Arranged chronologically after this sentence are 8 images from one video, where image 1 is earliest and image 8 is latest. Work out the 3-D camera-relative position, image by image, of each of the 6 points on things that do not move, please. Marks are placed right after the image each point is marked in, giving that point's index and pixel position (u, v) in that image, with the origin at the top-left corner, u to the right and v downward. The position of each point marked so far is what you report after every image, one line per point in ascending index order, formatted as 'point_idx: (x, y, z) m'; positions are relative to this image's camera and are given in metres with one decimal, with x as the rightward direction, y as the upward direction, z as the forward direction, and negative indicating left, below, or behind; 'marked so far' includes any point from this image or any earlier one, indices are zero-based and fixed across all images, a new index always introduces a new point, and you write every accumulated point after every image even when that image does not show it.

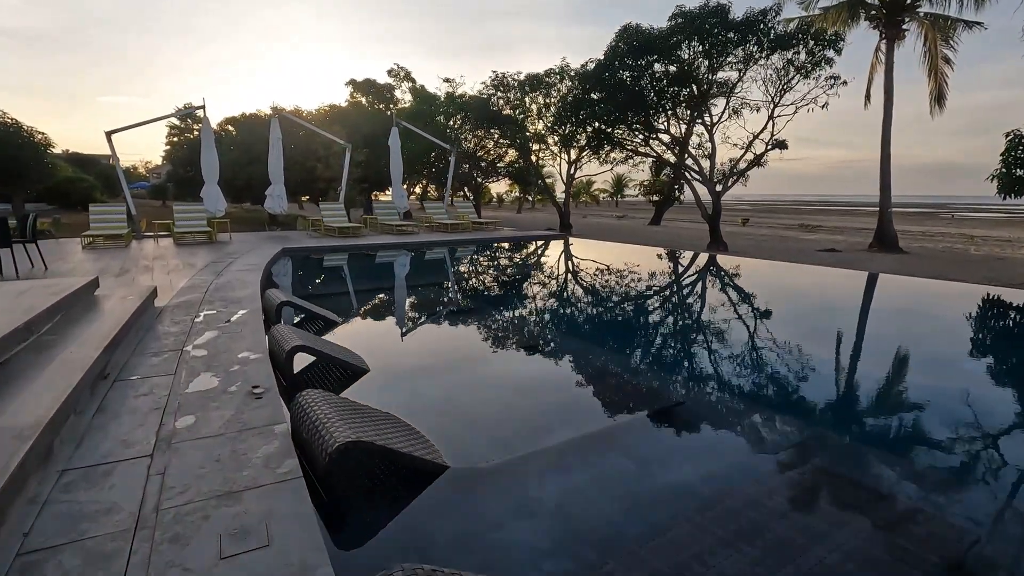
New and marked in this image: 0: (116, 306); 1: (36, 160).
0: (-2.8, -0.1, +3.8) m
1: (-13.5, +3.6, +14.9) m
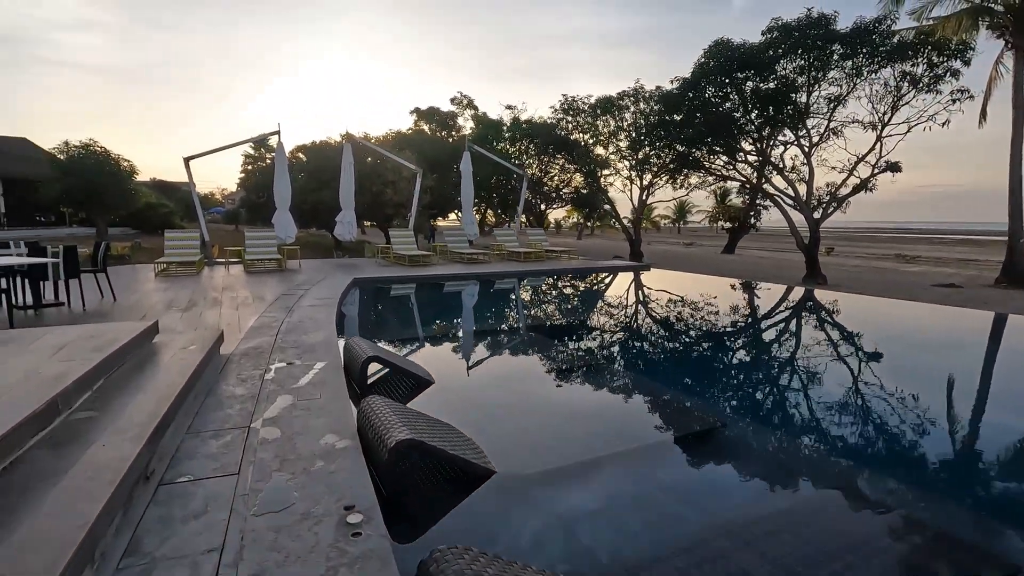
0: (-2.0, -0.4, +3.2) m
1: (-11.4, +2.9, +15.4) m
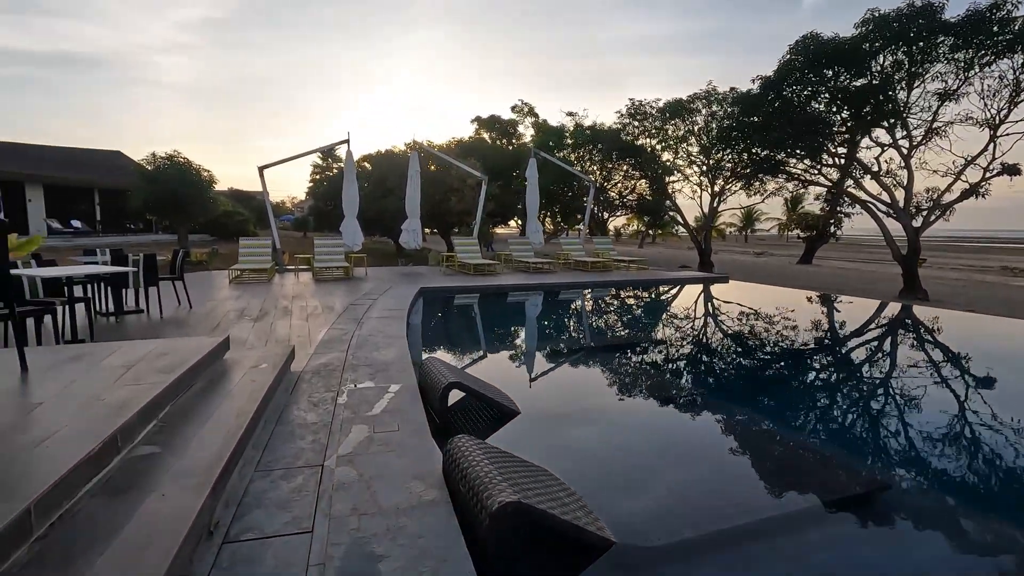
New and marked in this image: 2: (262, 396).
0: (-1.5, -0.5, +2.9) m
1: (-9.5, +2.8, +16.1) m
2: (-1.2, -0.5, +2.6) m
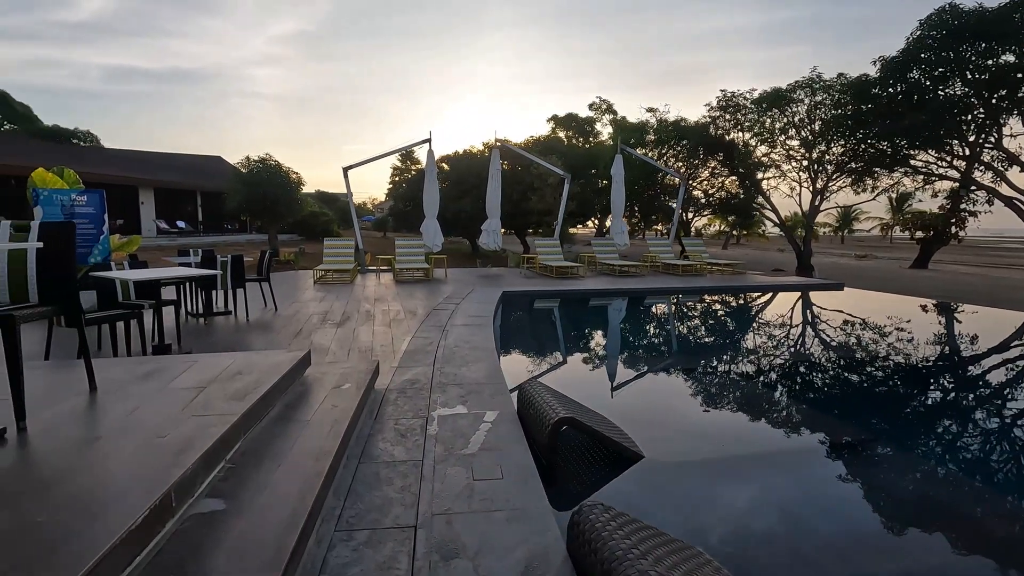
0: (-0.9, -0.5, +2.6) m
1: (-7.1, +2.8, +16.7) m
2: (-0.7, -0.6, +2.3) m
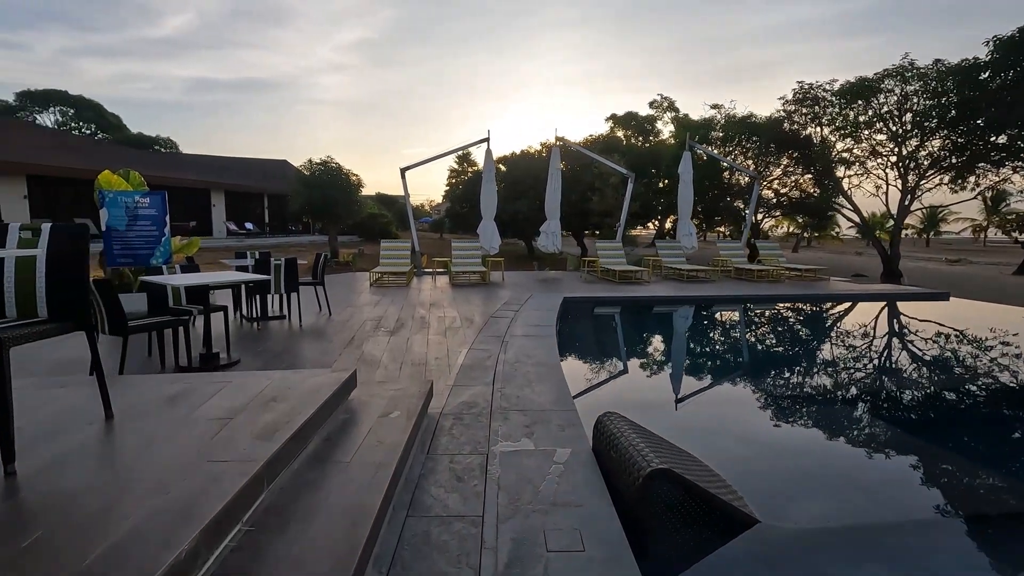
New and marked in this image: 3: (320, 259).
0: (-0.6, -0.6, +2.2) m
1: (-5.3, +2.8, +16.9) m
2: (-0.4, -0.6, +1.9) m
3: (-2.2, +0.3, +6.1) m
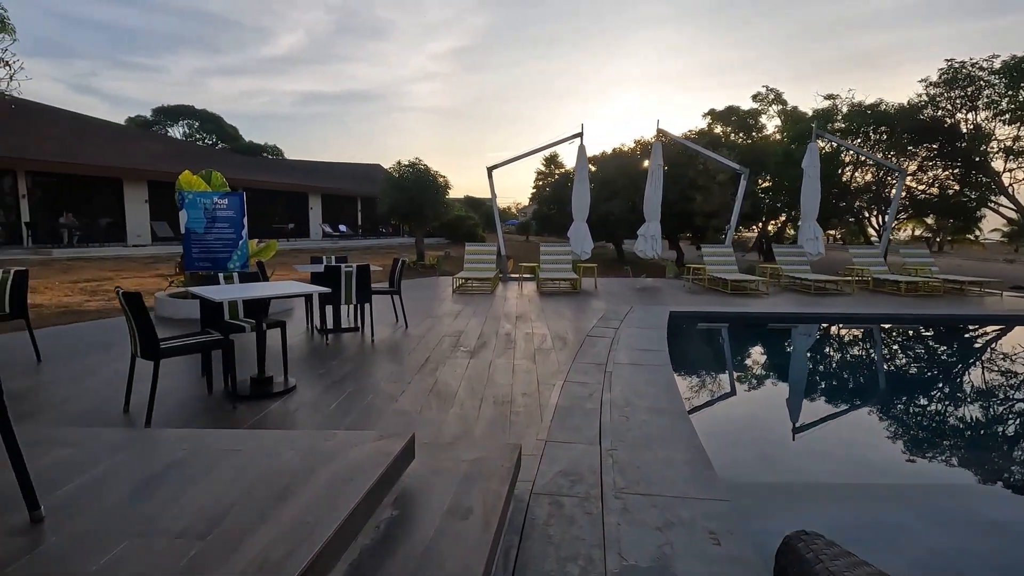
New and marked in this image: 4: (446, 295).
0: (-0.2, -0.7, +1.4) m
1: (-2.5, +2.7, +16.6) m
2: (-0.1, -0.7, +1.1) m
3: (-1.2, +0.2, +5.6) m
4: (-1.0, -0.1, +8.1) m
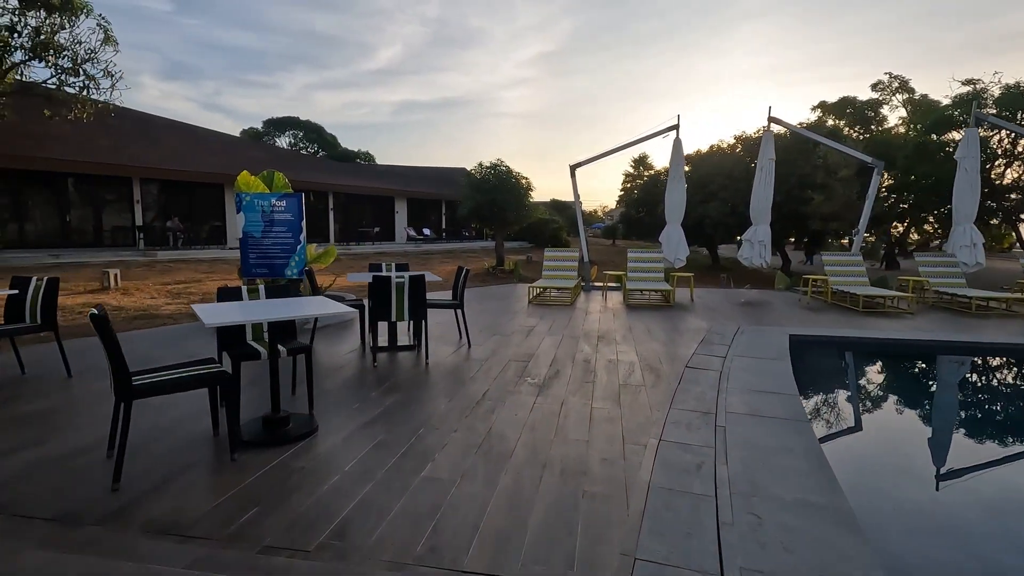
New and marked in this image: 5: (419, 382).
0: (-0.2, -0.8, +0.6) m
1: (0.0, +2.5, +16.0) m
2: (-0.1, -0.8, +0.2) m
3: (-0.5, +0.1, +4.9) m
4: (+0.1, -0.2, +7.4) m
5: (-0.7, -0.7, +3.8) m
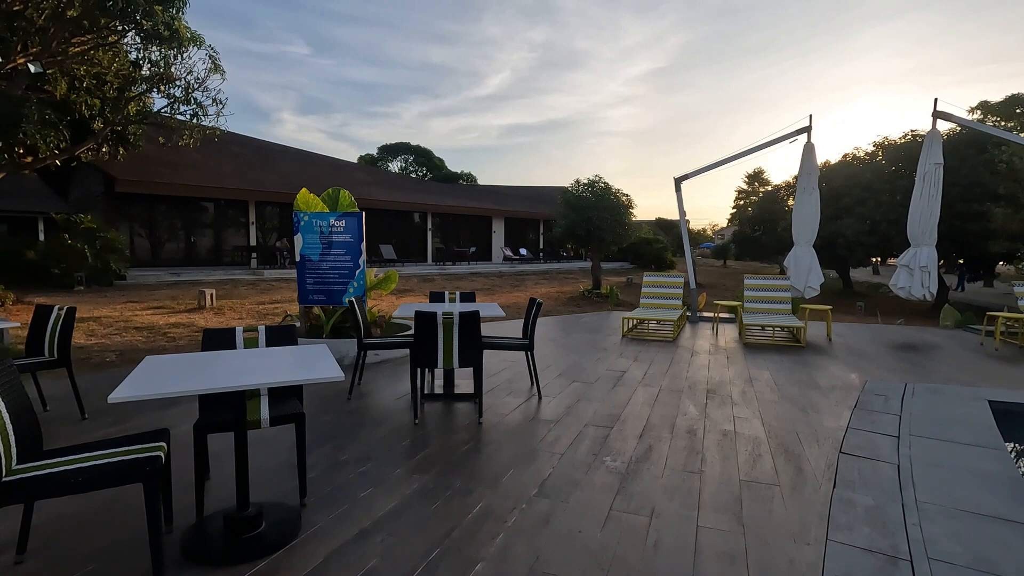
0: (-0.4, -0.9, -0.3) m
1: (+2.8, +1.8, +14.9) m
2: (-0.4, -1.0, -0.6) m
3: (+0.2, -0.2, +4.0) m
4: (+1.2, -0.6, +6.3) m
5: (-0.3, -0.9, +2.9) m
